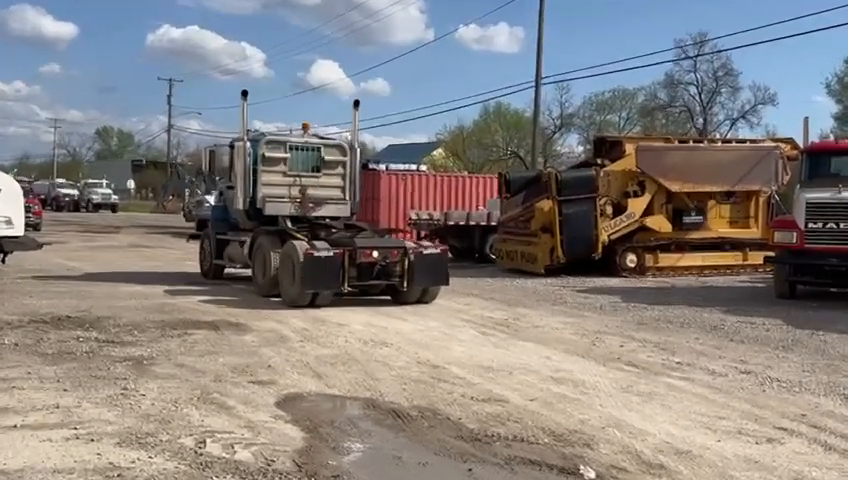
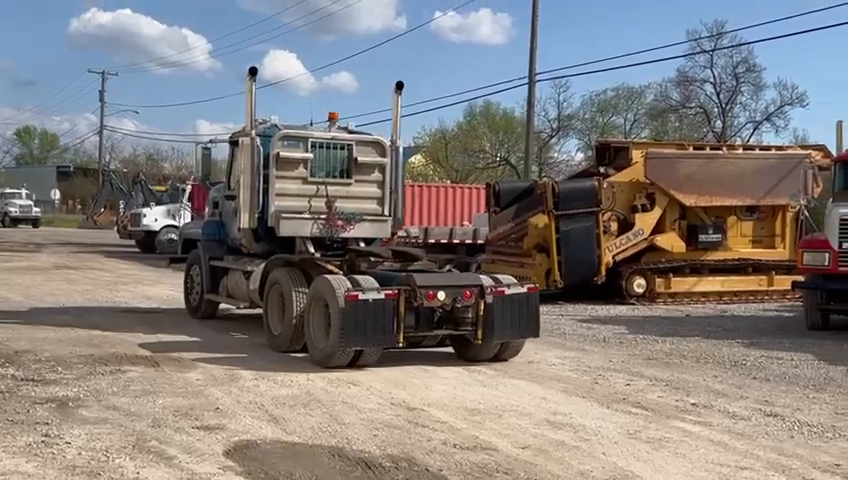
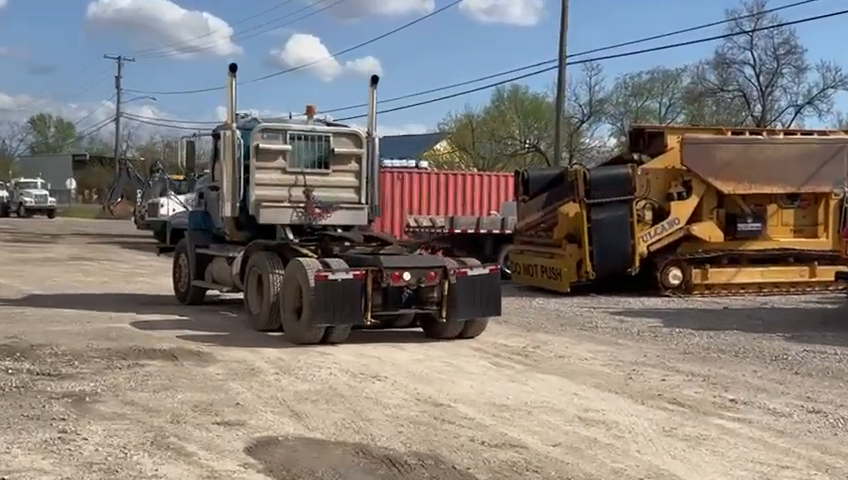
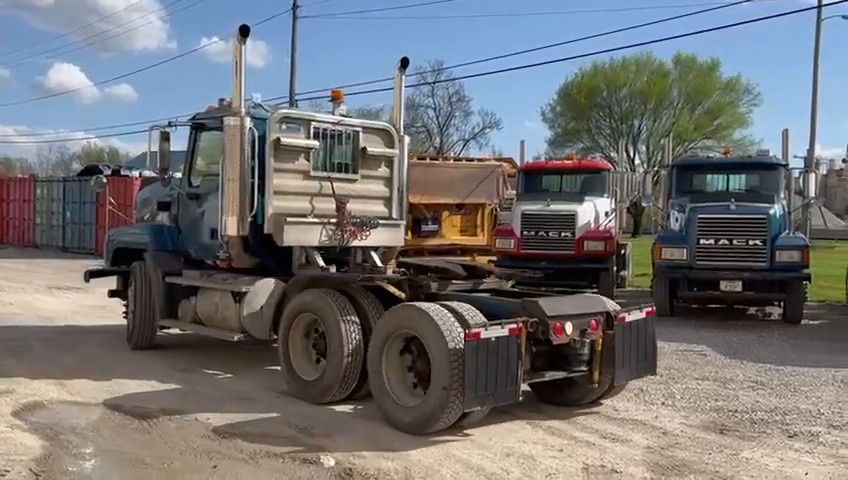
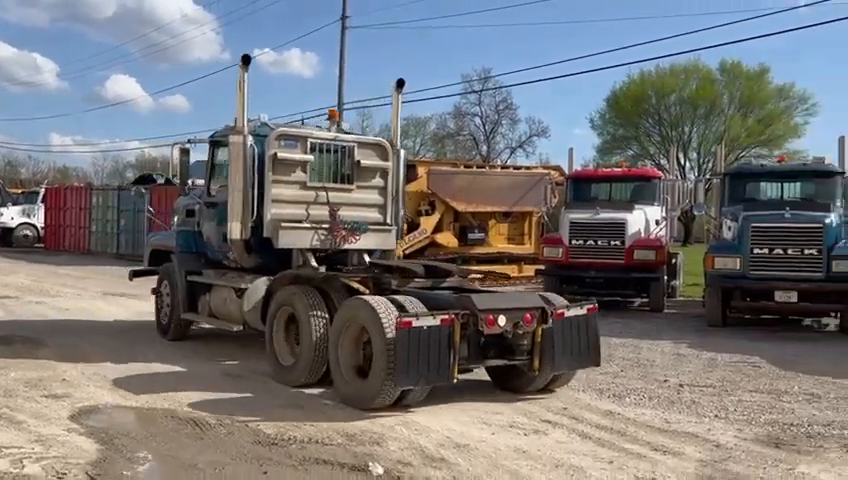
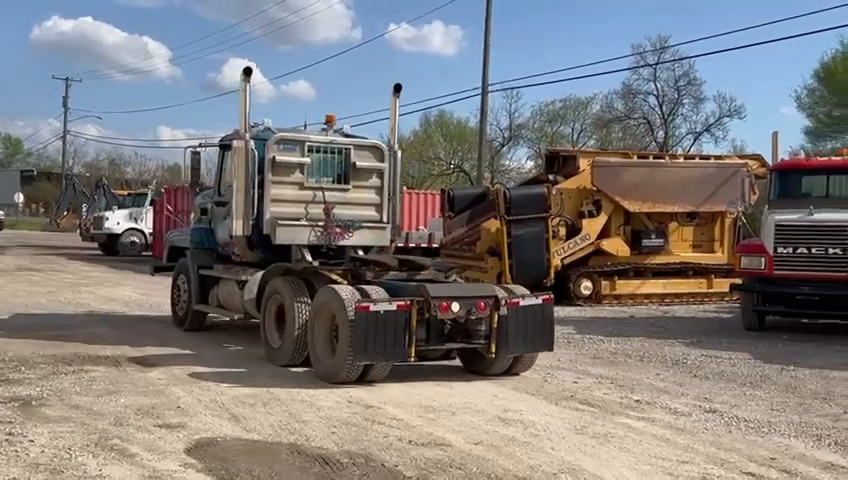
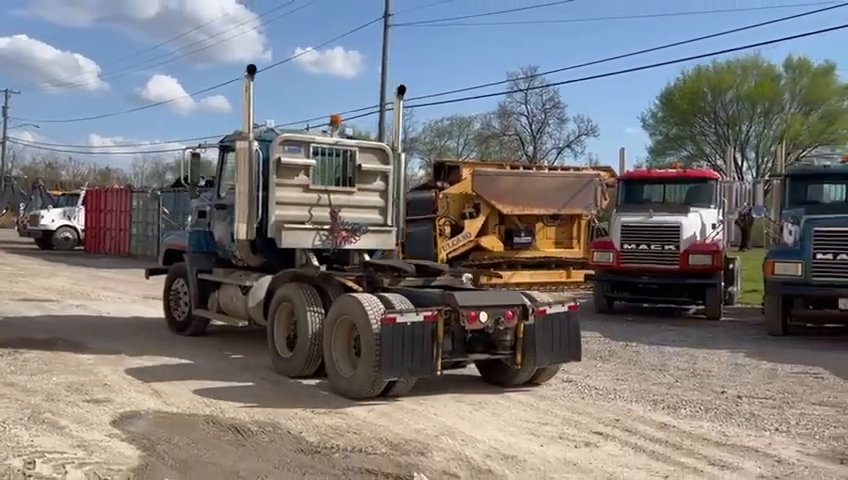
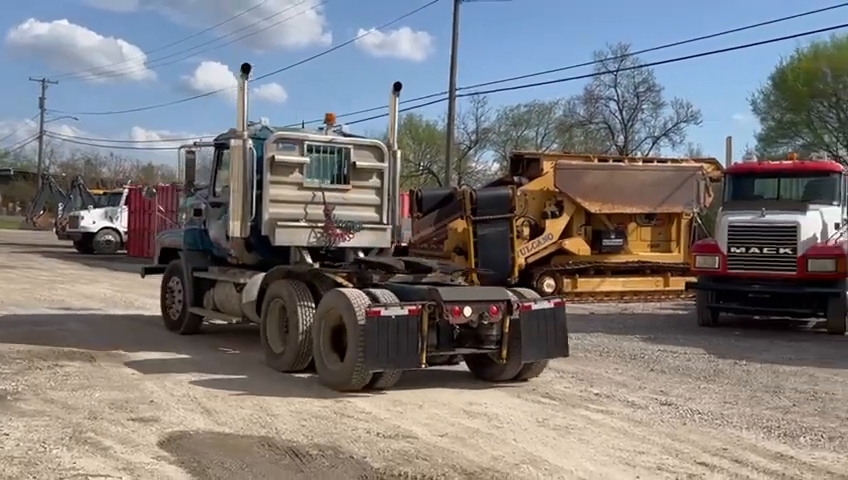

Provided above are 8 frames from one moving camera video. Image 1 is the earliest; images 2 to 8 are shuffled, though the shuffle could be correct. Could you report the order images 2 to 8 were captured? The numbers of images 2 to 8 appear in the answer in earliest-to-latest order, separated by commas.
3, 2, 6, 8, 7, 5, 4
